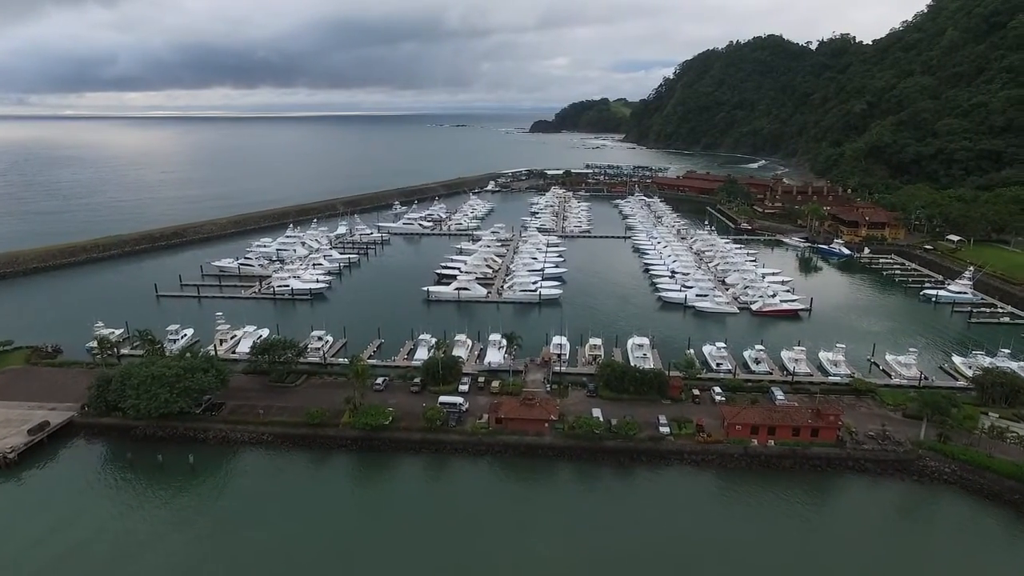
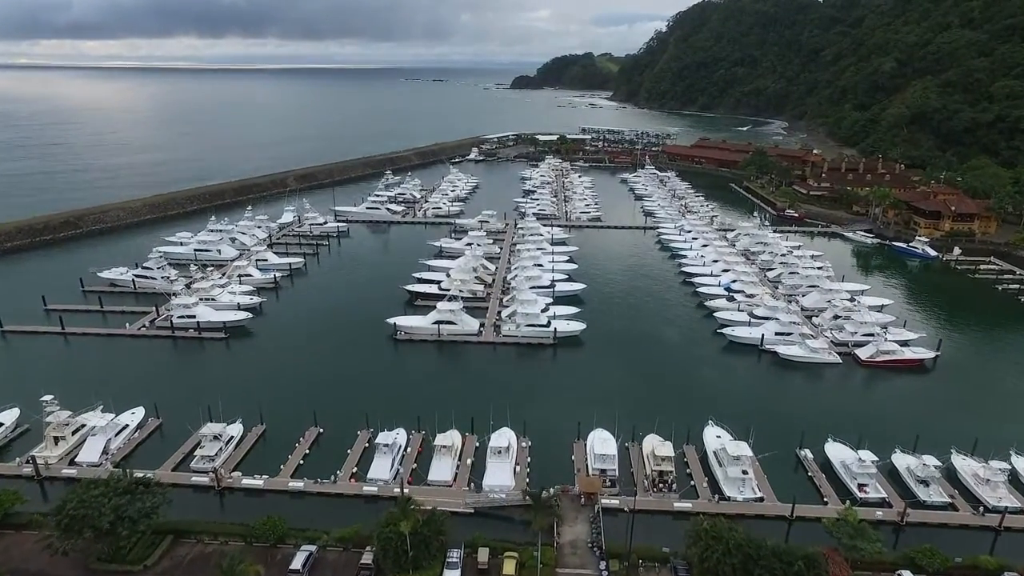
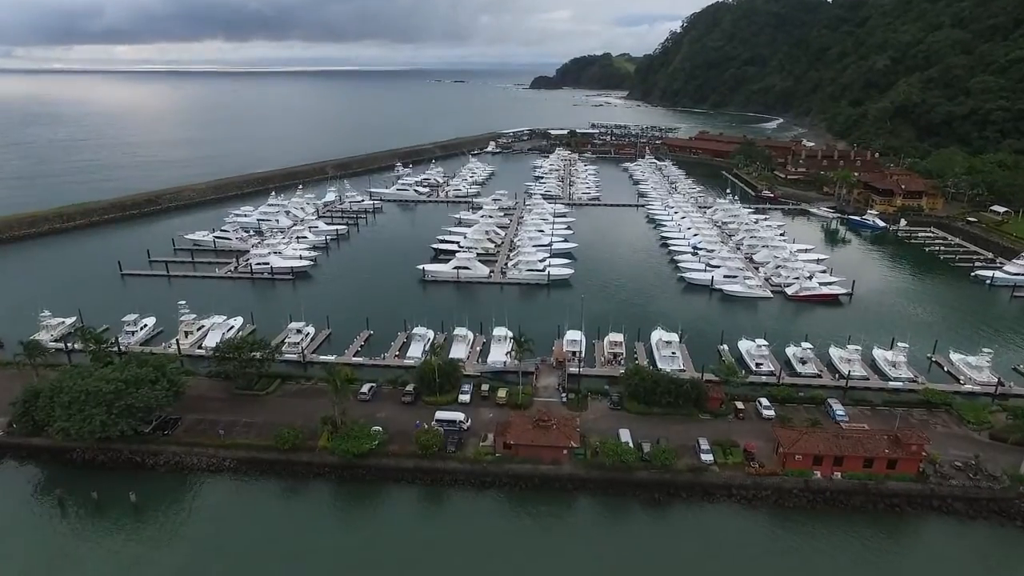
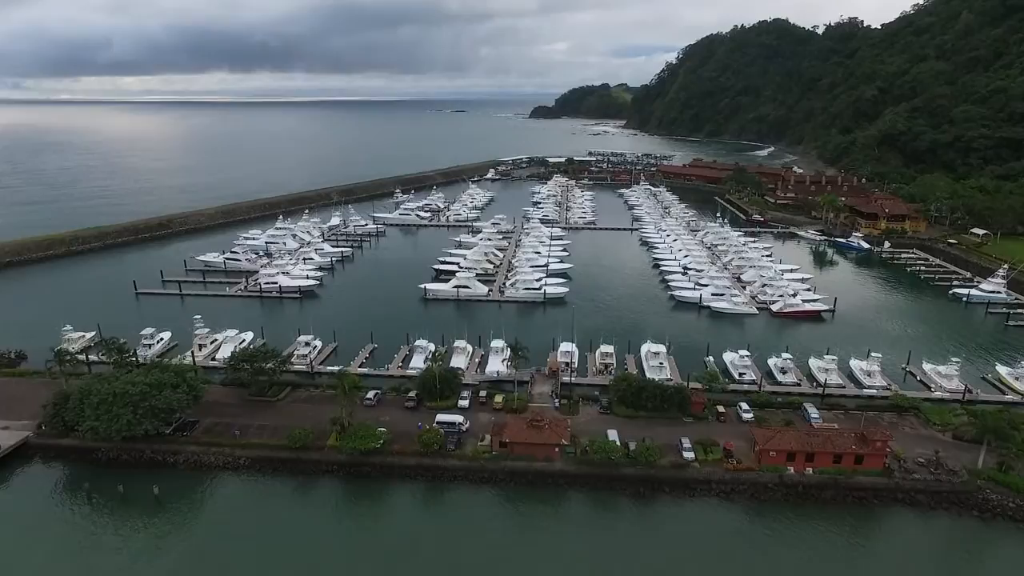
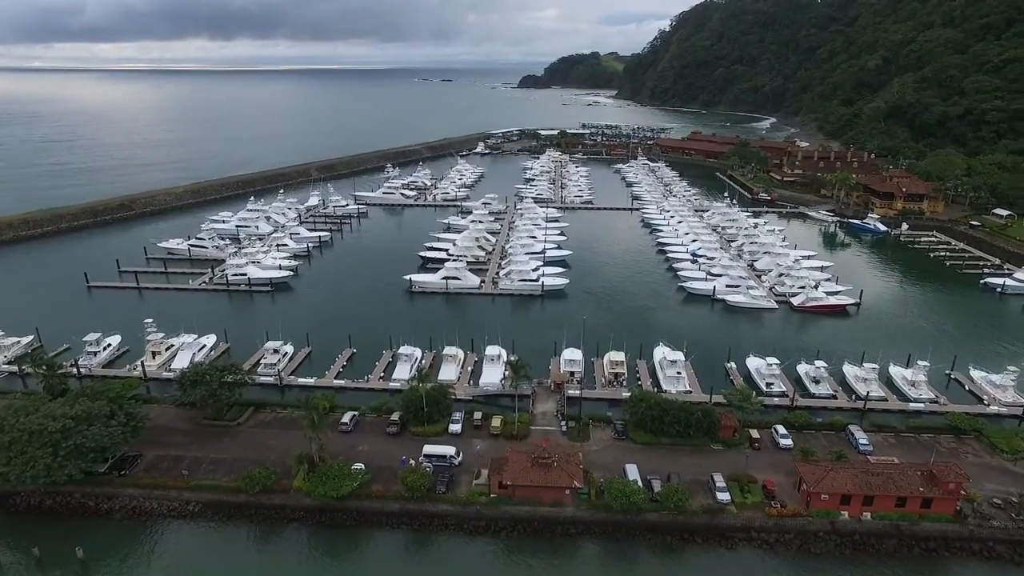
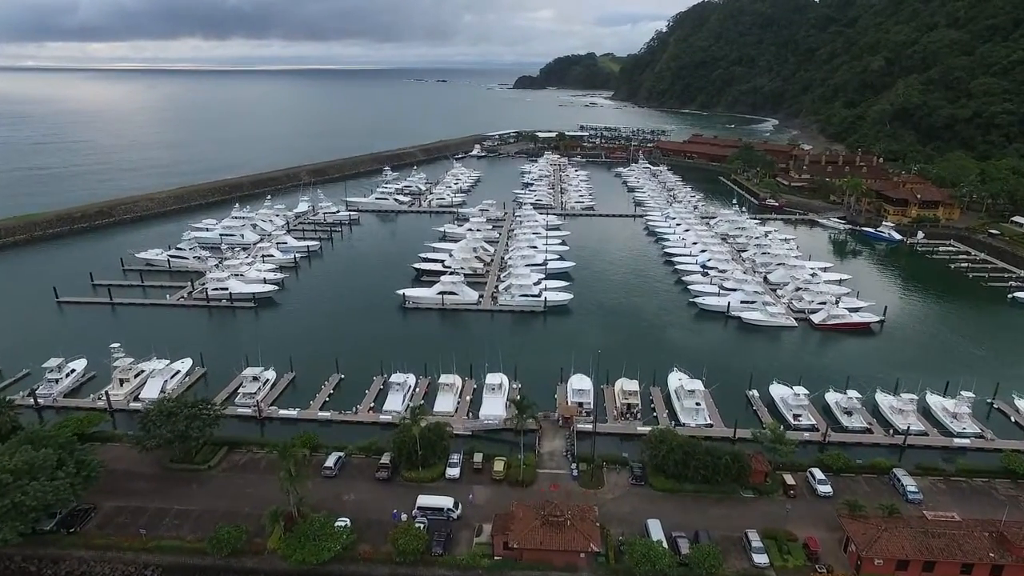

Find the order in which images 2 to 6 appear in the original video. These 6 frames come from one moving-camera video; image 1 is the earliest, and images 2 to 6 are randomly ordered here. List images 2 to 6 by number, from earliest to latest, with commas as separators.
4, 3, 5, 6, 2
